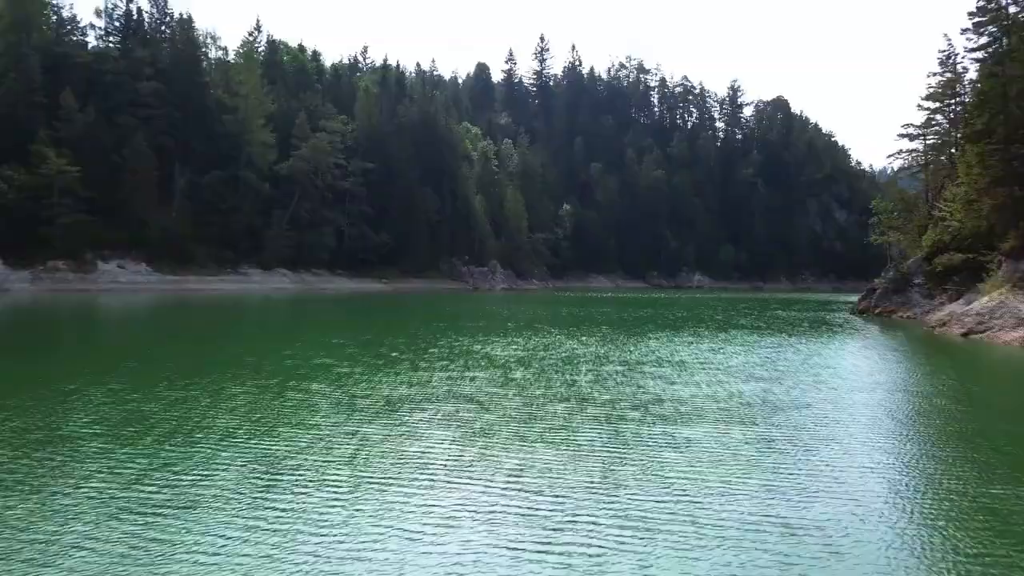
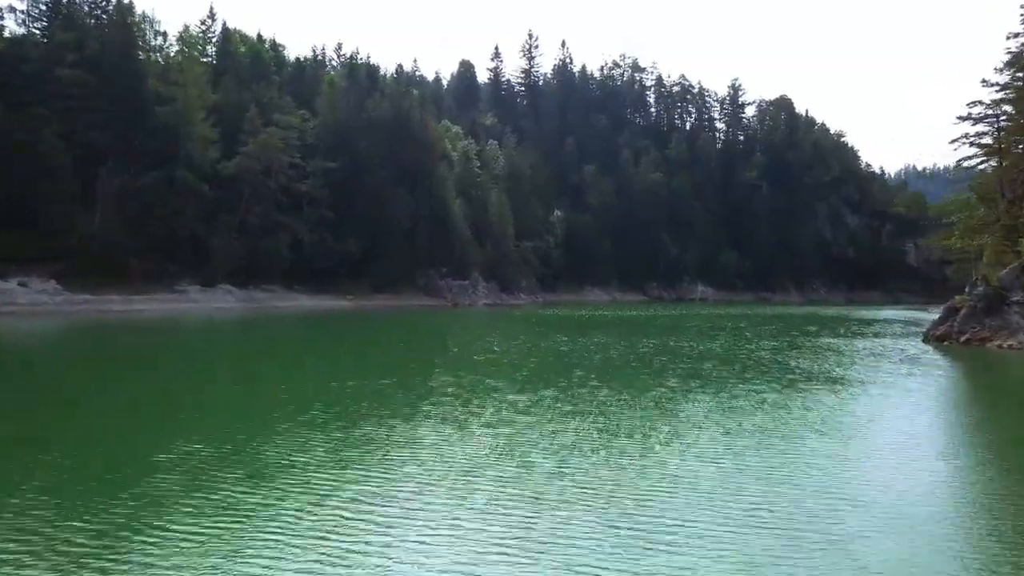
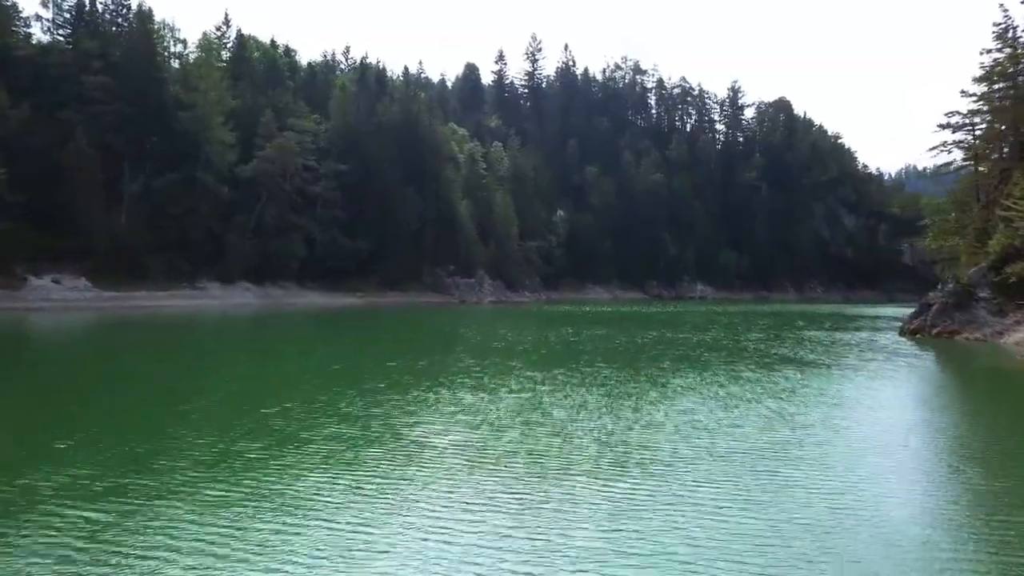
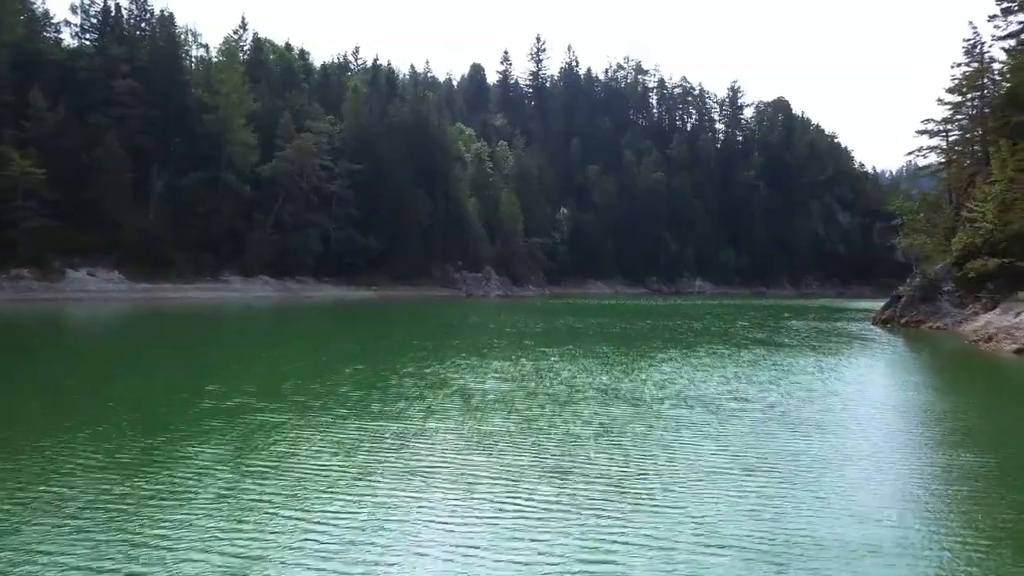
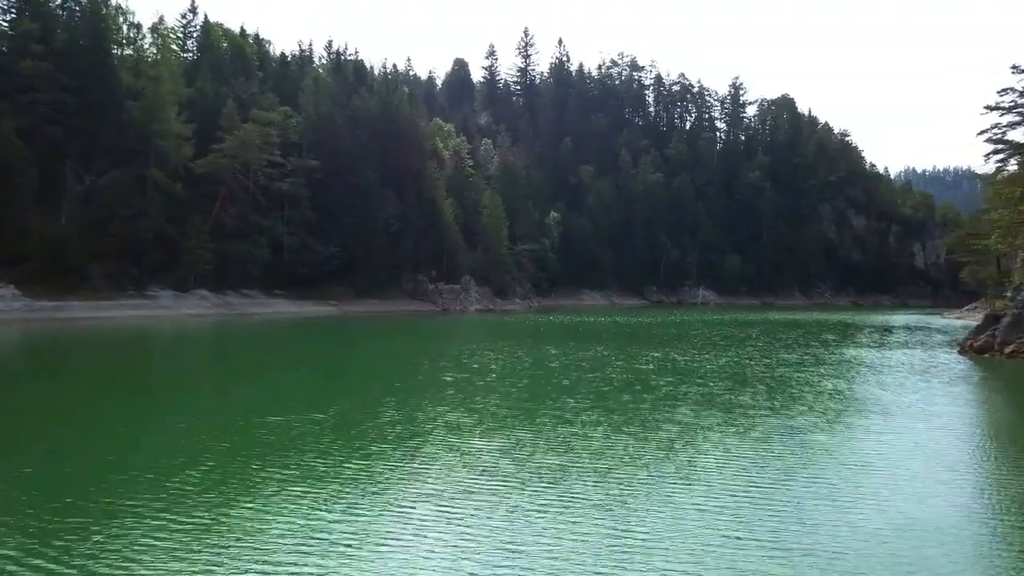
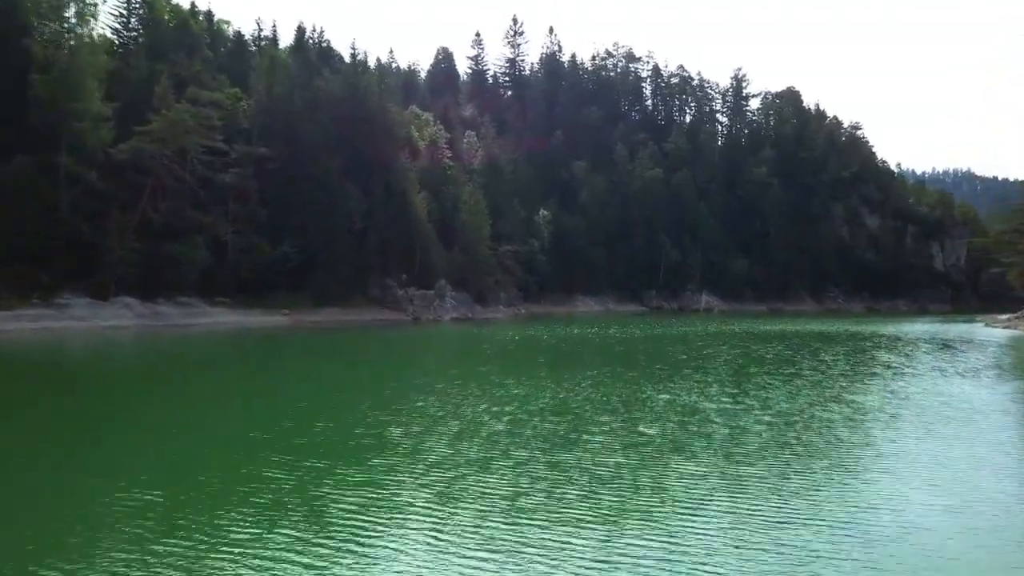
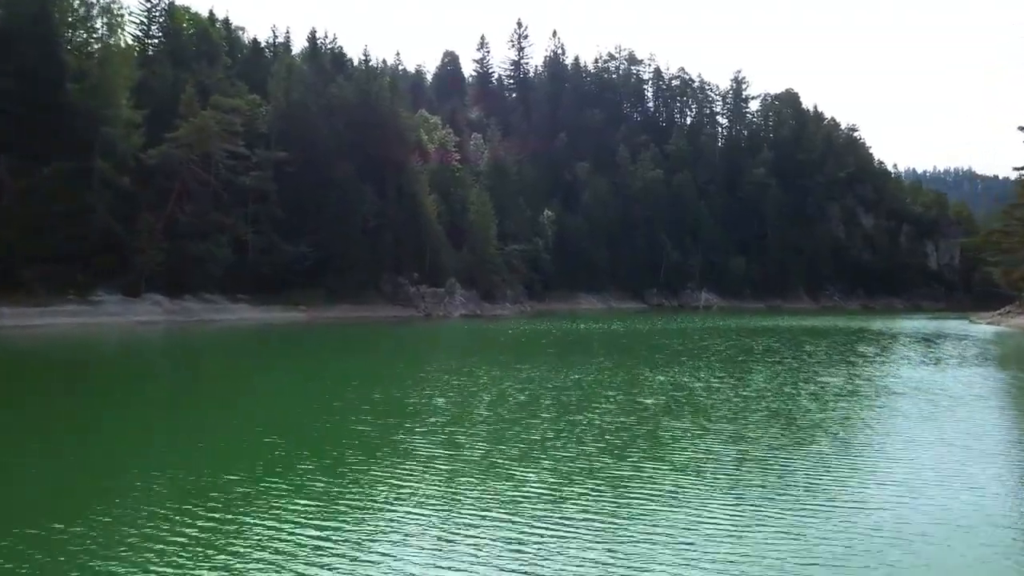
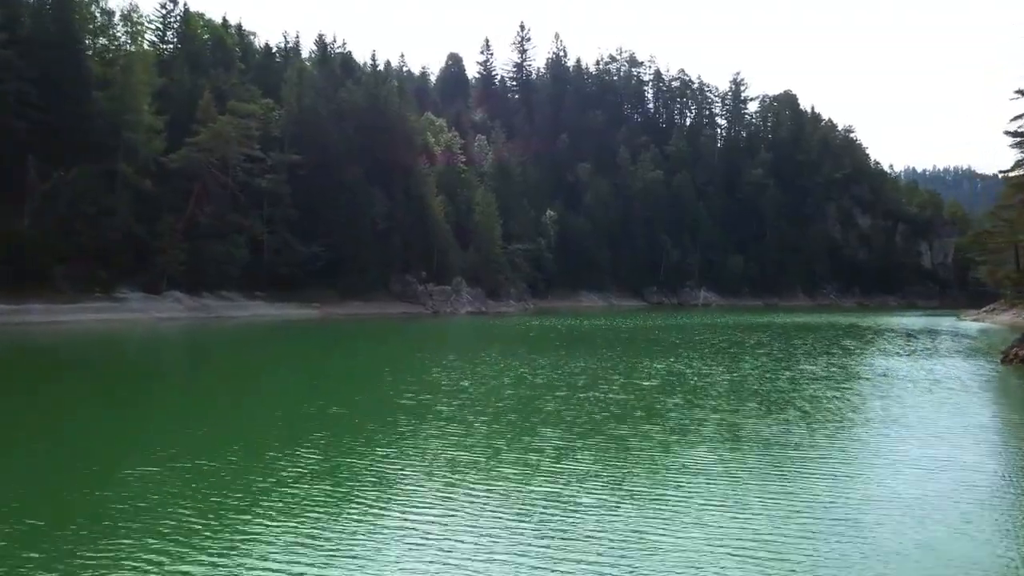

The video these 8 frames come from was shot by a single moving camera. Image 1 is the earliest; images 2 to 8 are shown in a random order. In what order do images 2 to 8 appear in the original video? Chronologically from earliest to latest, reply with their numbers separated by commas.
4, 3, 2, 5, 8, 7, 6
